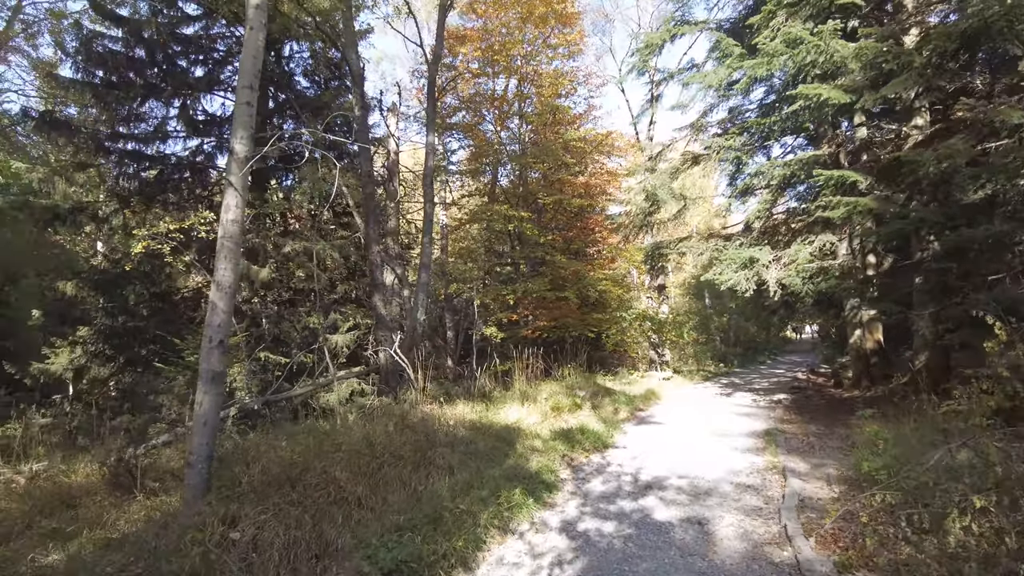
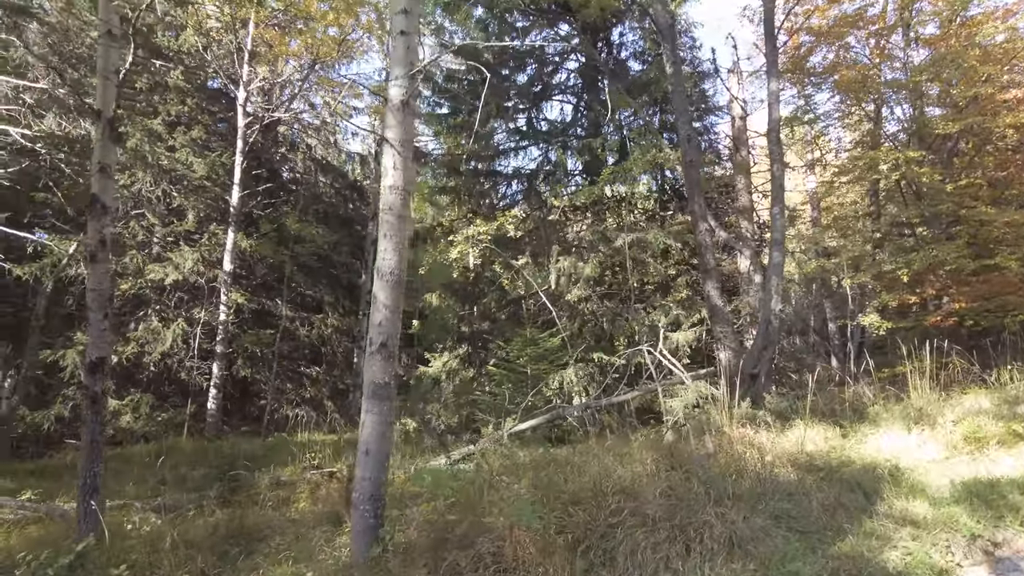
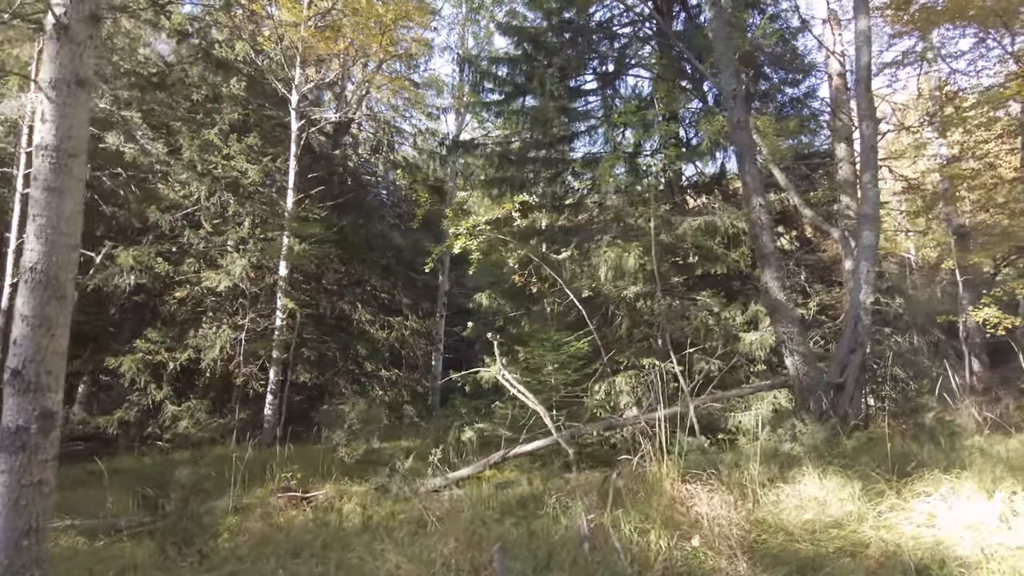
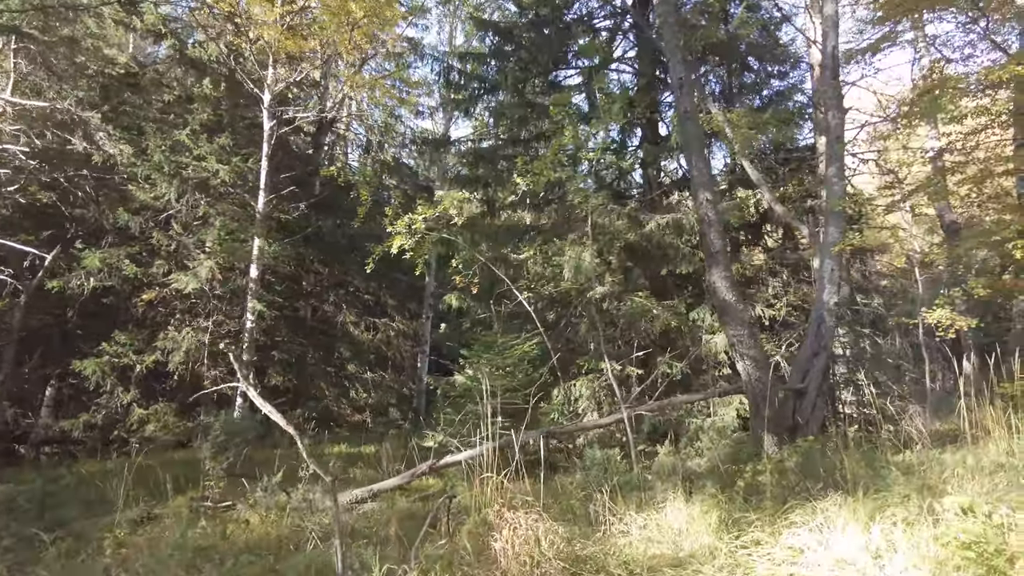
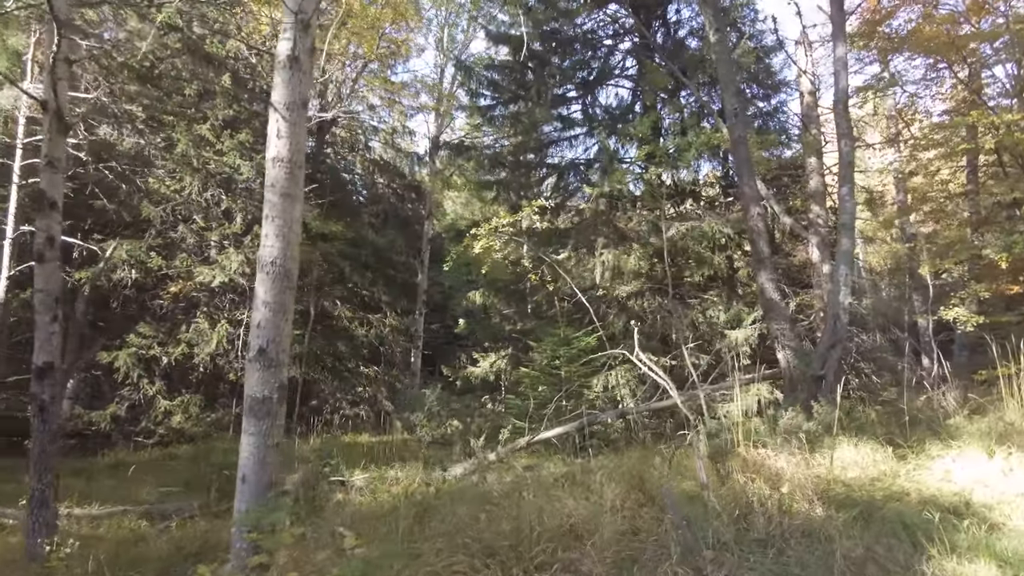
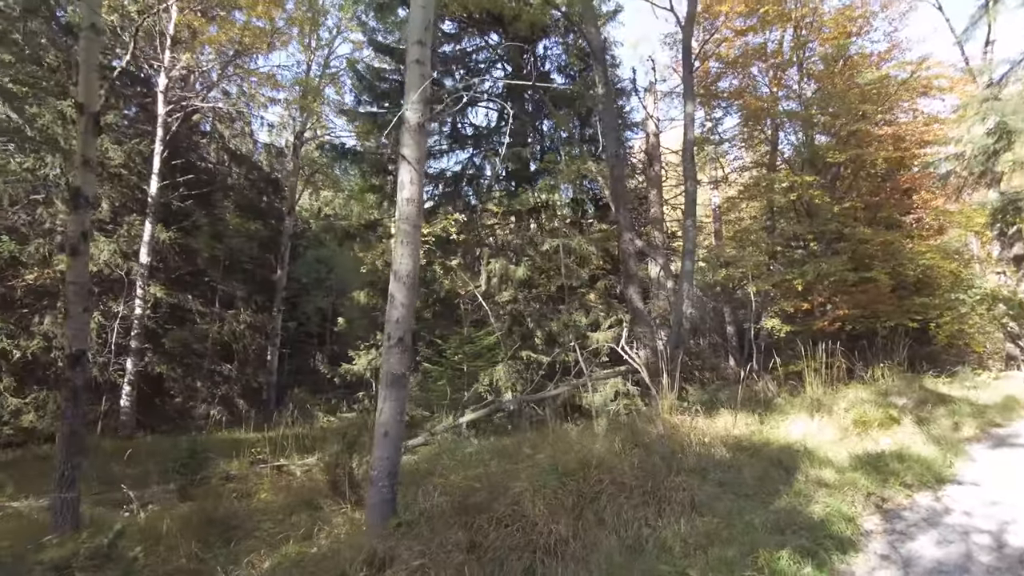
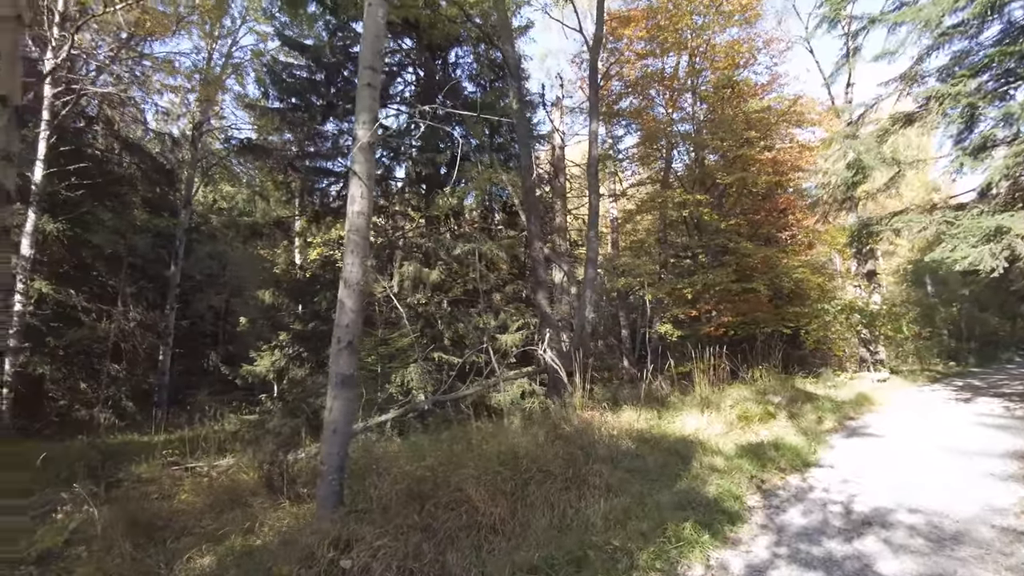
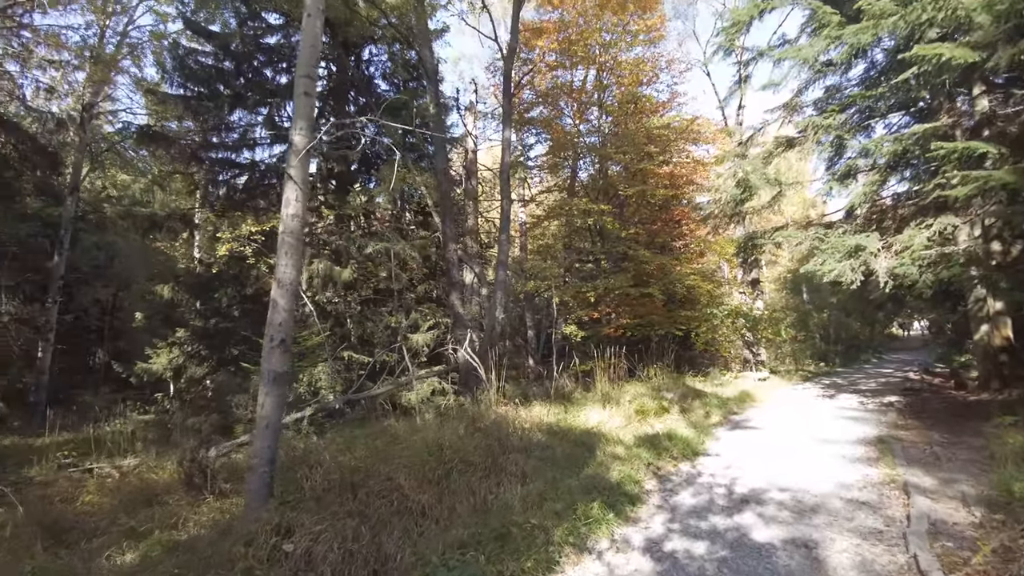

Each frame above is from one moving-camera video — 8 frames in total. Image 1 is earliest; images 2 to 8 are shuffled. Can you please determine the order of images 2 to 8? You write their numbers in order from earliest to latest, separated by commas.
8, 7, 6, 2, 5, 3, 4
